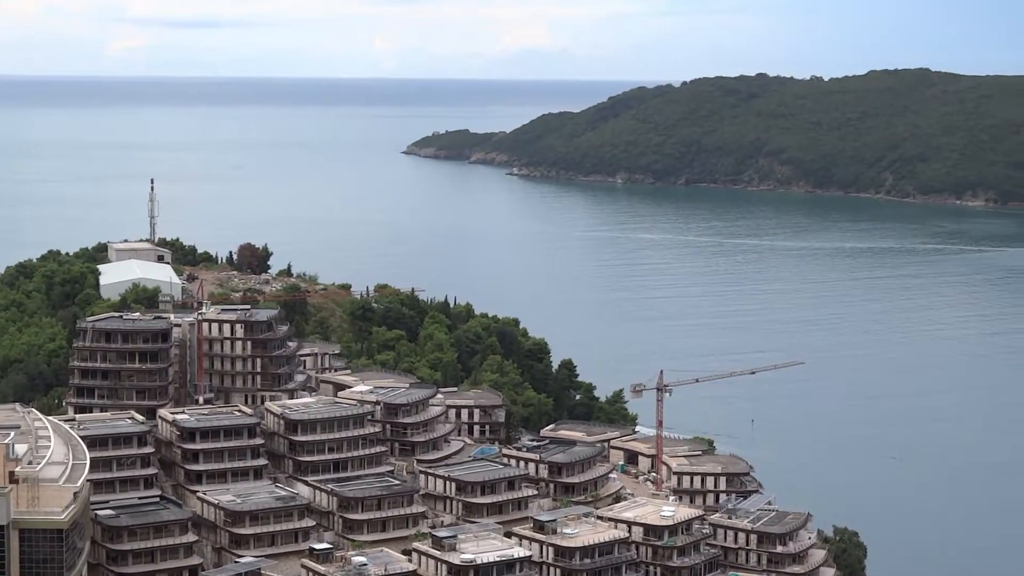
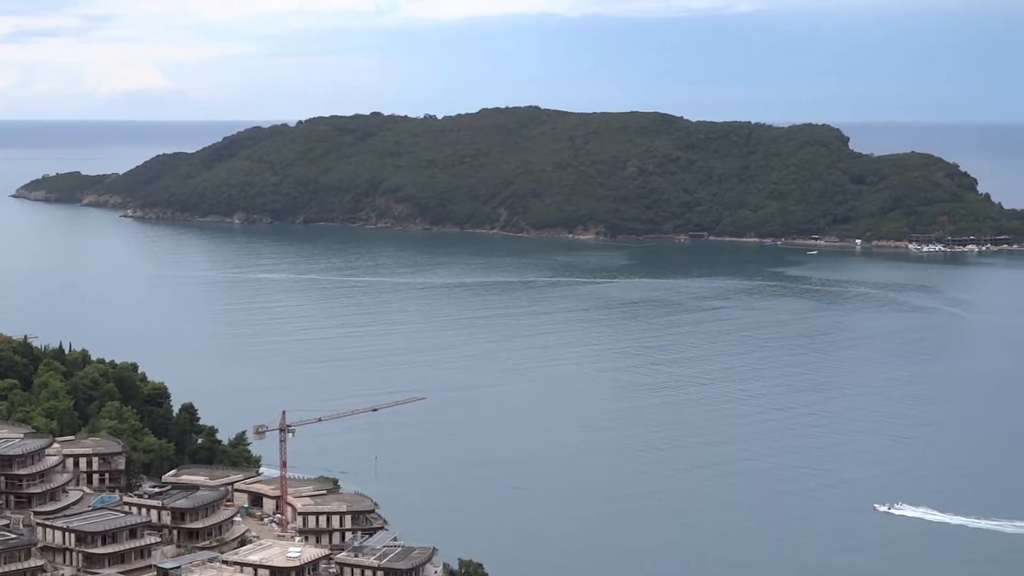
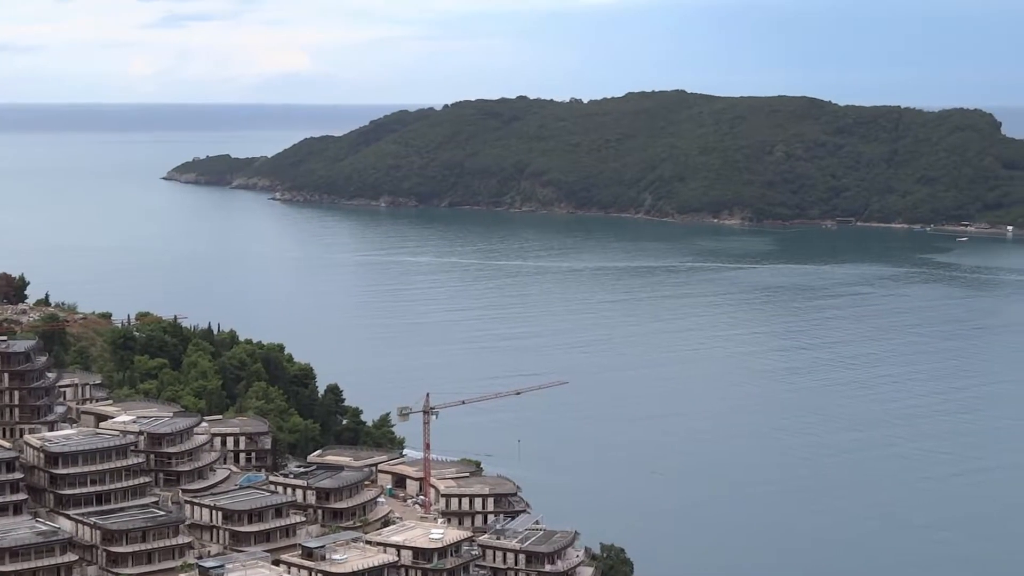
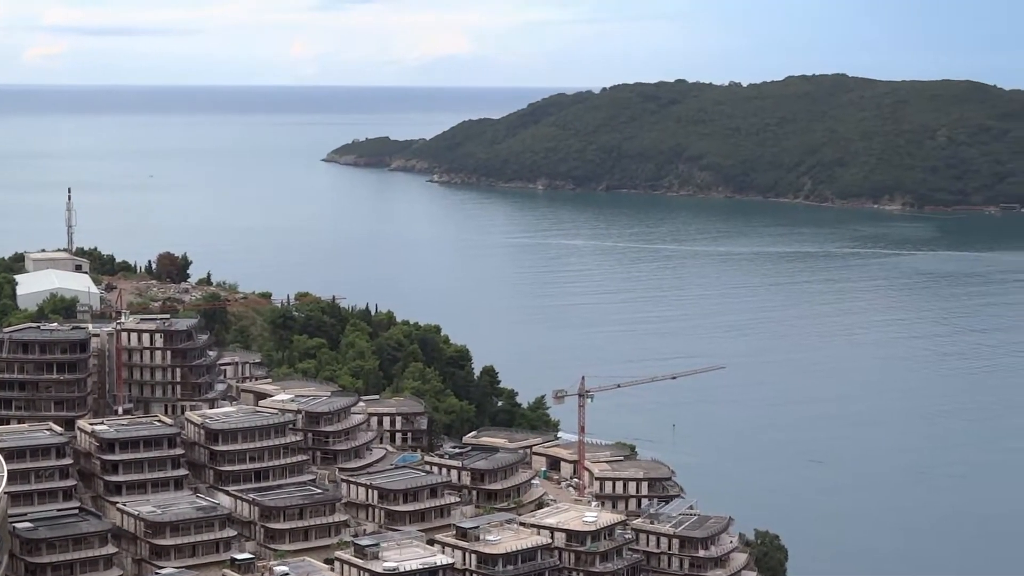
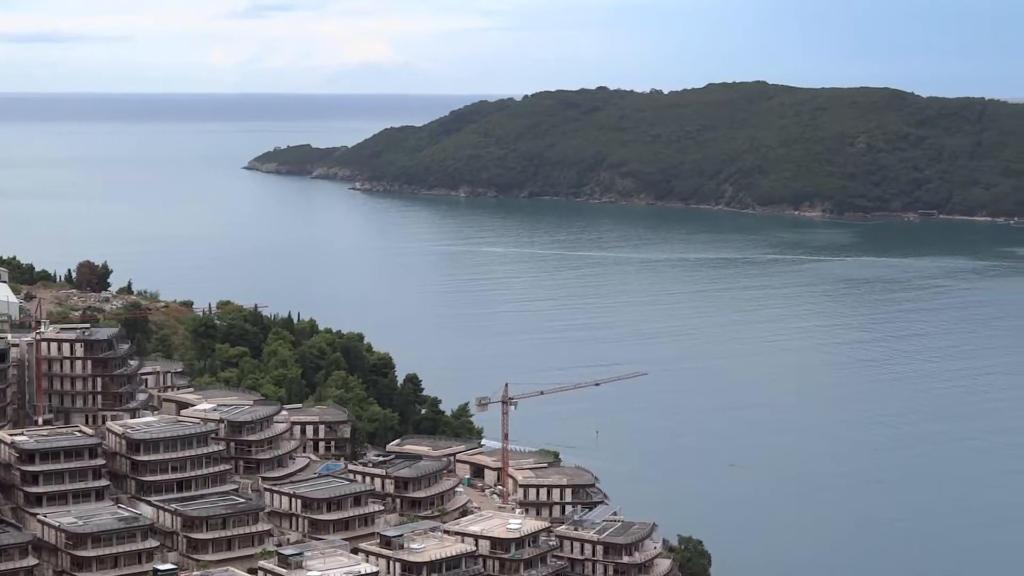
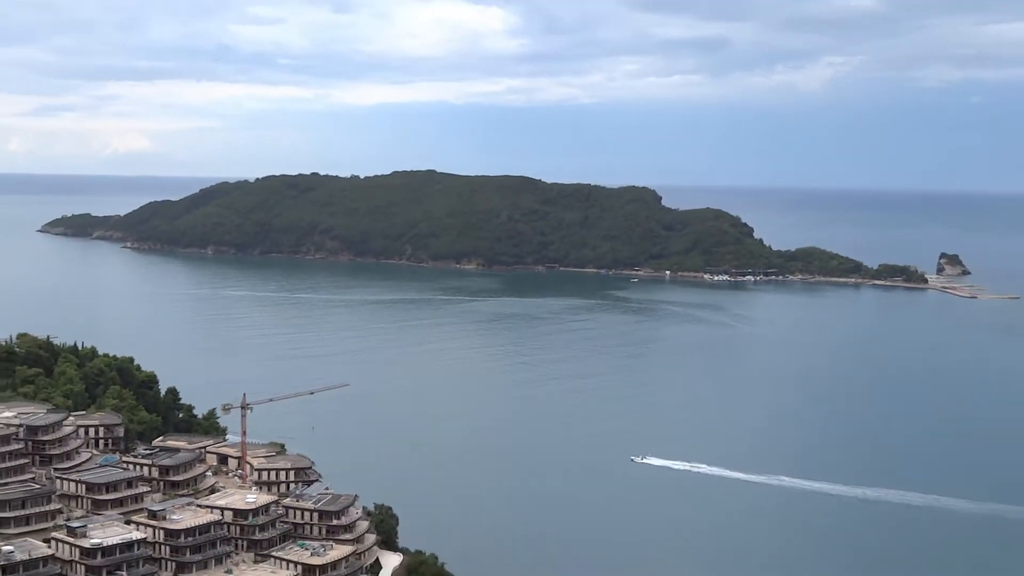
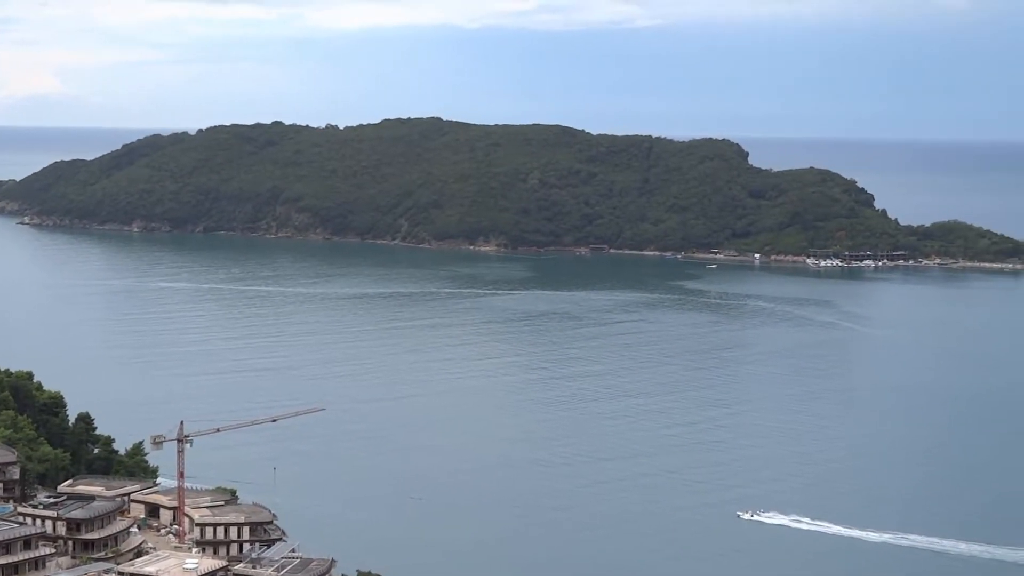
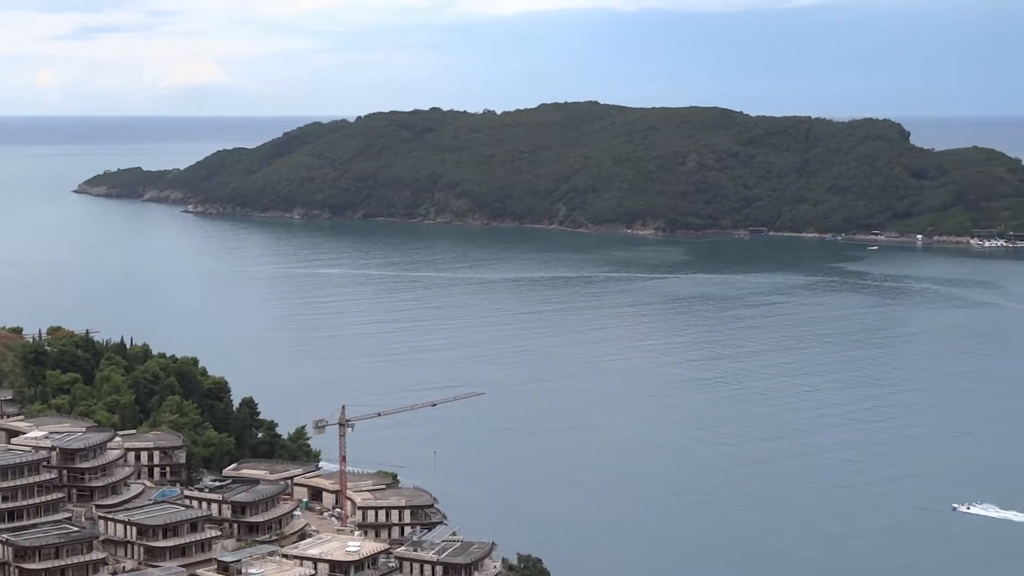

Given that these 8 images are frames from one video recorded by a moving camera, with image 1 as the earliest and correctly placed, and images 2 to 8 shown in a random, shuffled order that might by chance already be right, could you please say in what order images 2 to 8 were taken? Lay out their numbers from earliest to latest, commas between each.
4, 5, 3, 8, 2, 7, 6
